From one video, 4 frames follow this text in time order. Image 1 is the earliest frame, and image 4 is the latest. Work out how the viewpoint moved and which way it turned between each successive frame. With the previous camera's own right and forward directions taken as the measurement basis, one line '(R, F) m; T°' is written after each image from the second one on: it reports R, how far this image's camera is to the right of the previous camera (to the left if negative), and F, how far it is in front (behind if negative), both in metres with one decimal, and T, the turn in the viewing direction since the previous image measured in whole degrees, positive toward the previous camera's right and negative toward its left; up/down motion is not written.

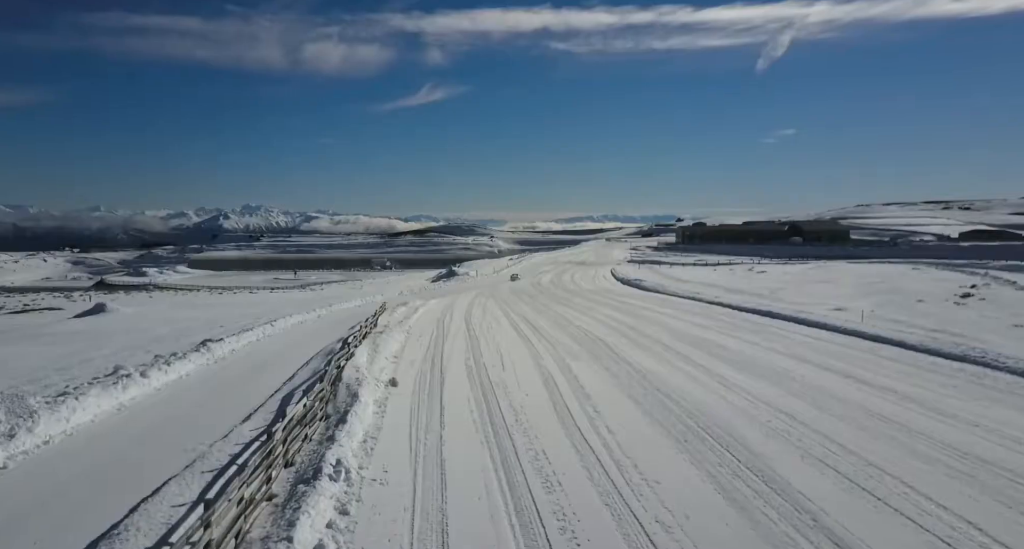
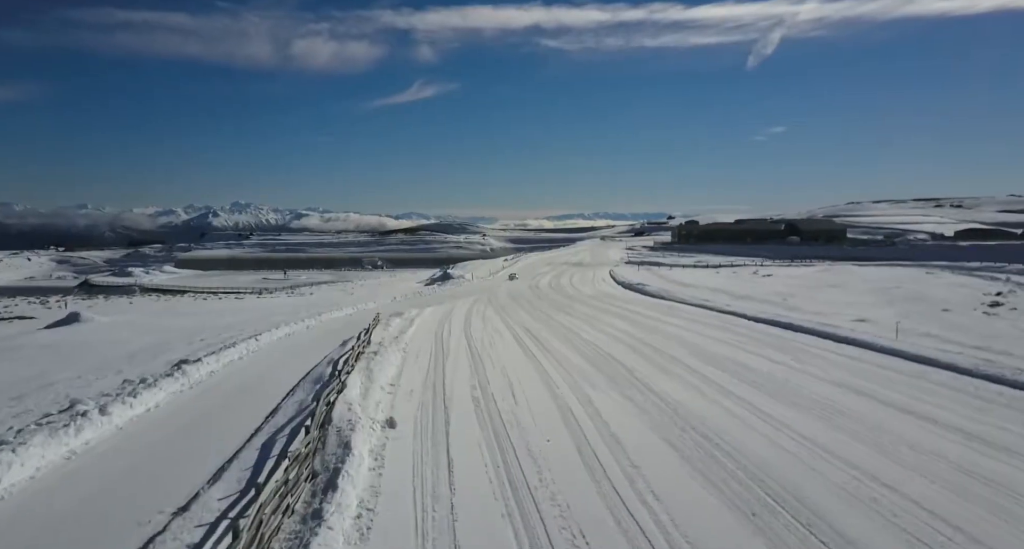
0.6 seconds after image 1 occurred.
(-0.2, +0.8) m; +1°
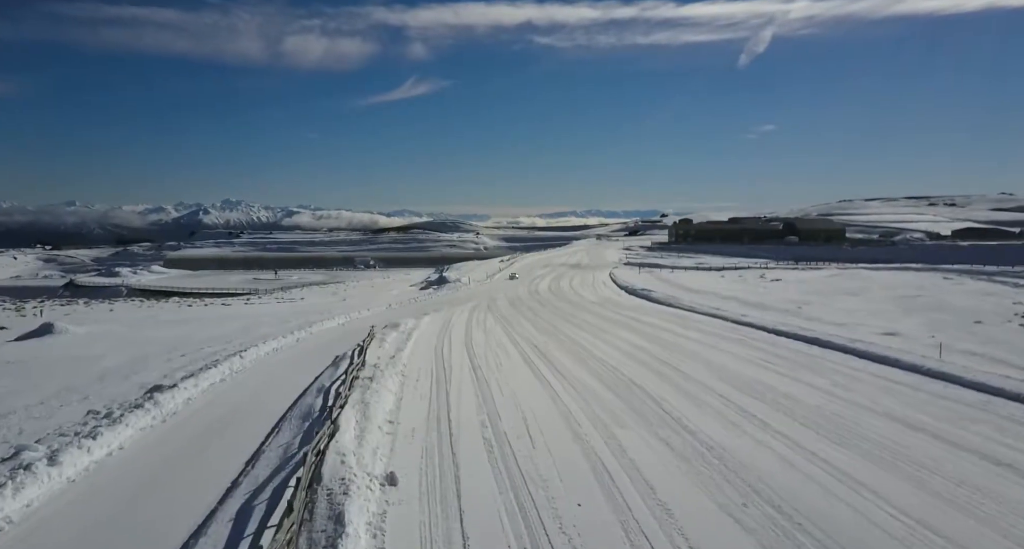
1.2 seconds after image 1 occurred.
(-0.2, +0.8) m; +1°
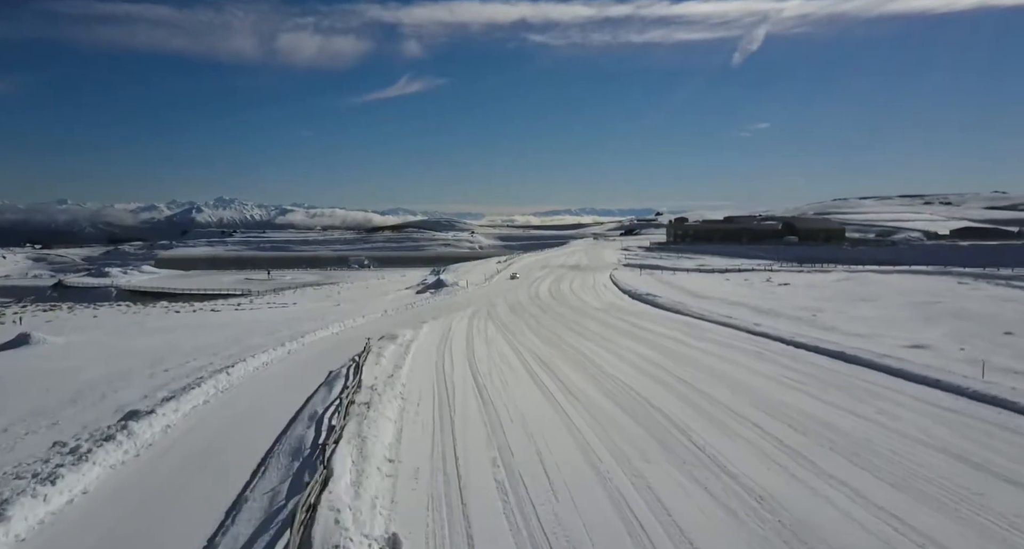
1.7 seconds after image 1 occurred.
(-0.2, +0.6) m; +1°
